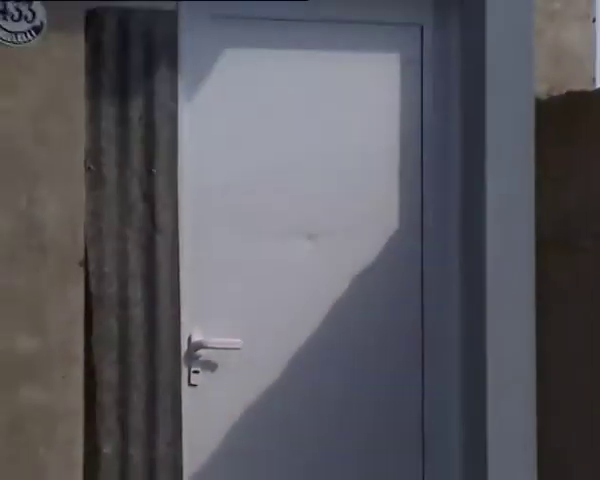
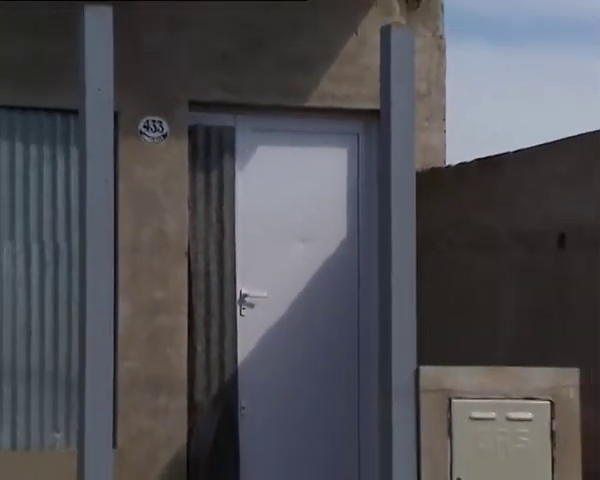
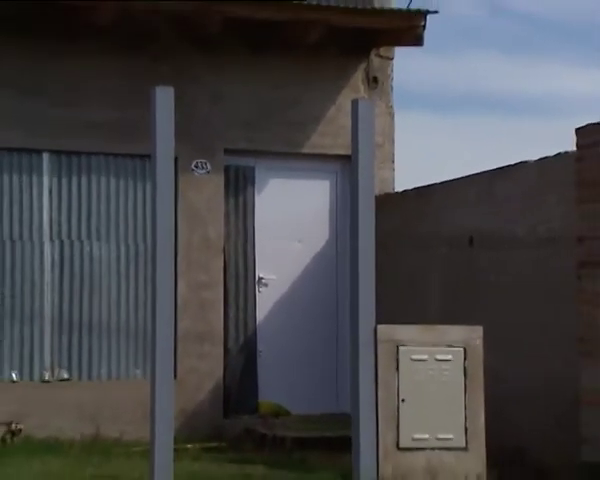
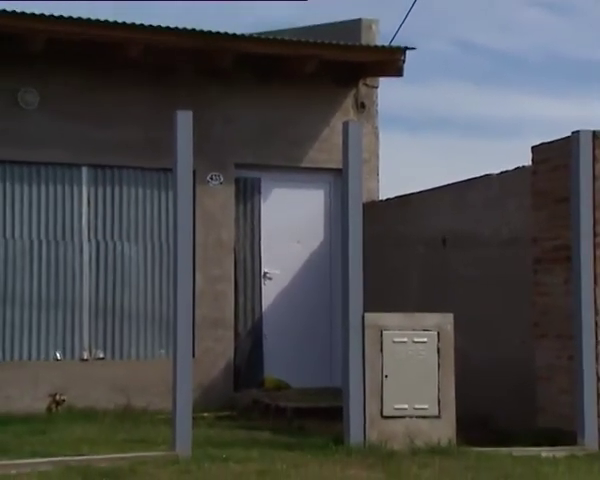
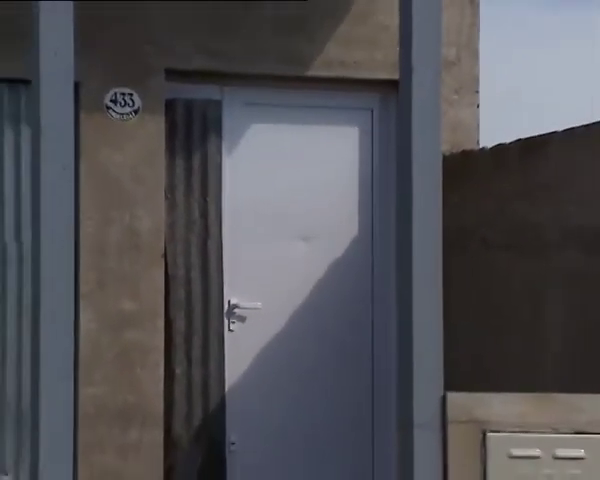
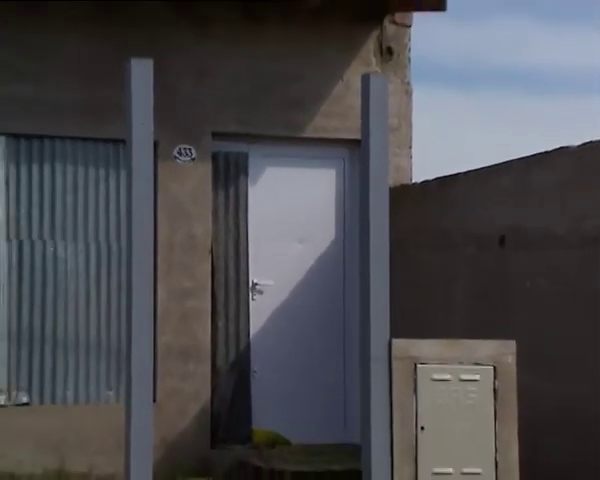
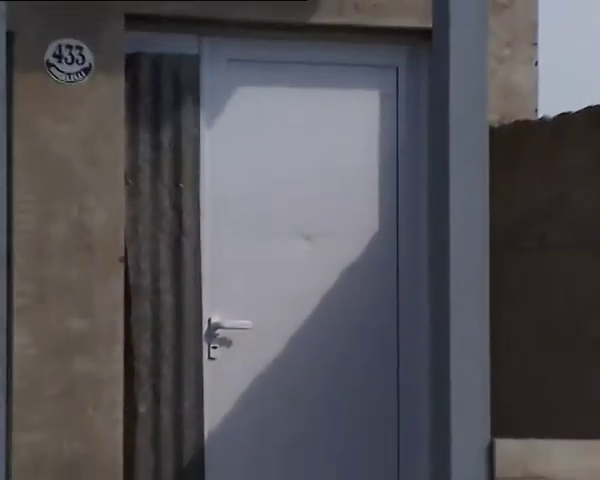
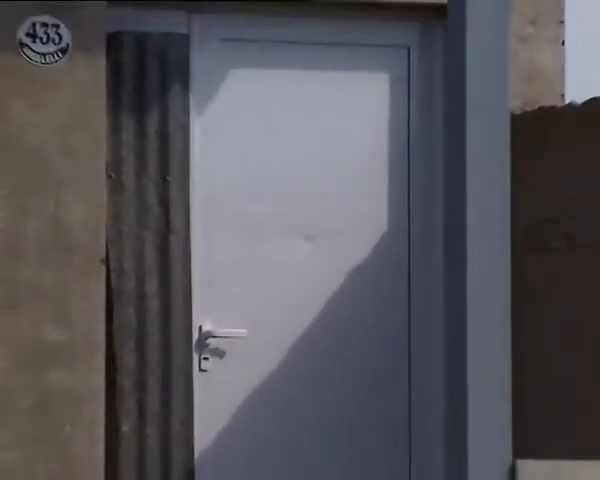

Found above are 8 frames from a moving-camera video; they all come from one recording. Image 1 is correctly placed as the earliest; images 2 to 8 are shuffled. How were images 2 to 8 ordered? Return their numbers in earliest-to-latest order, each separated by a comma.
8, 7, 5, 2, 6, 3, 4
